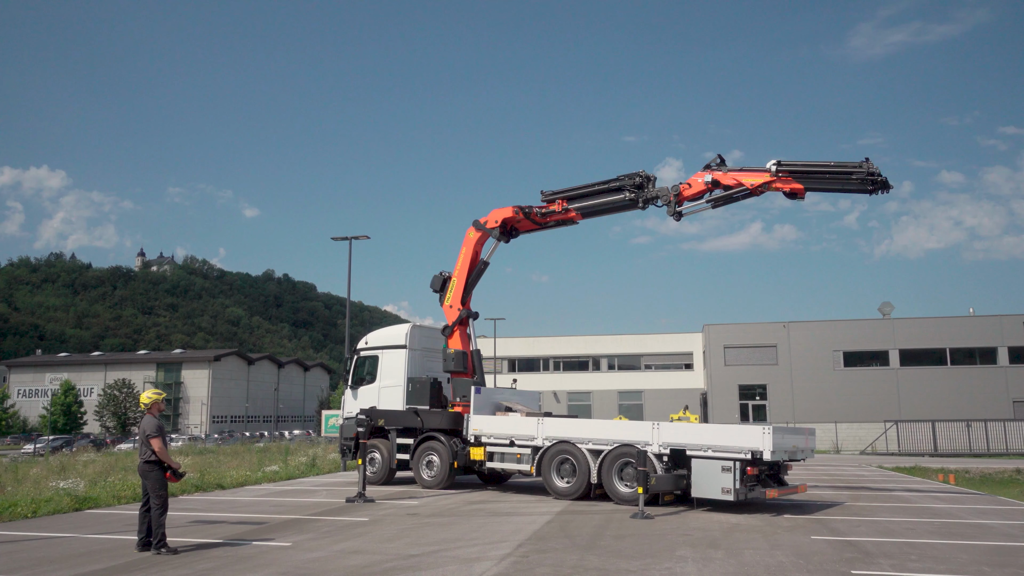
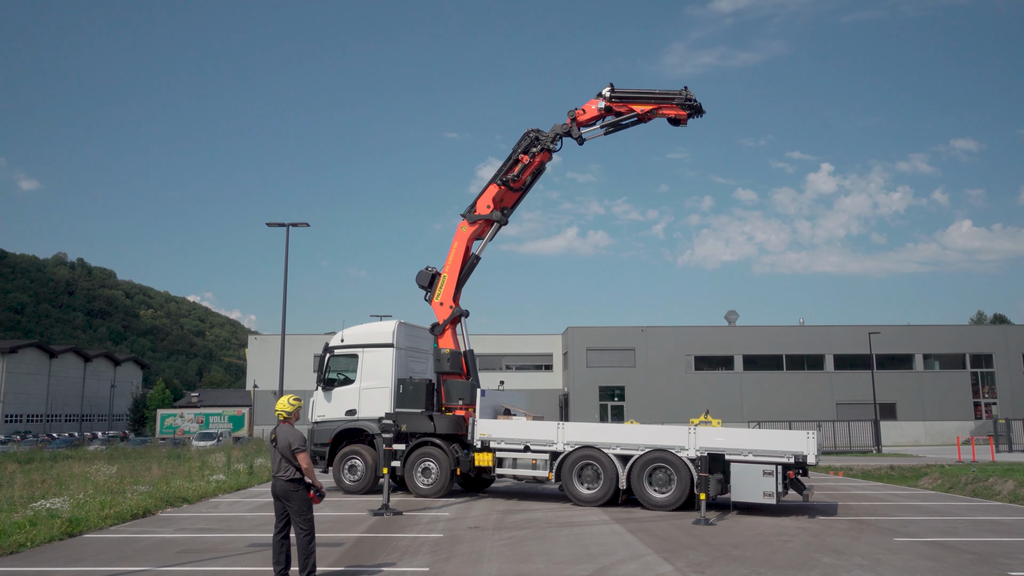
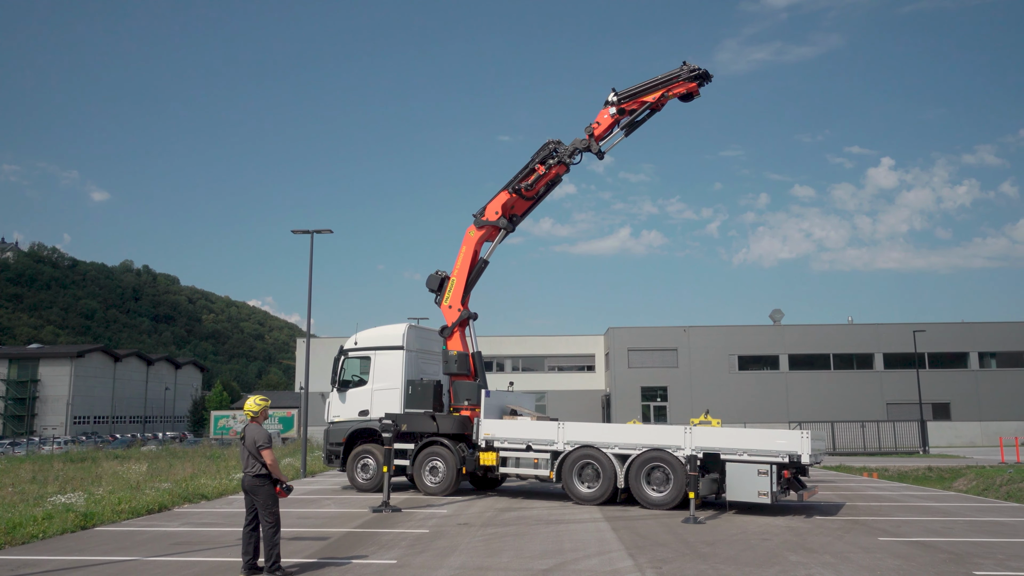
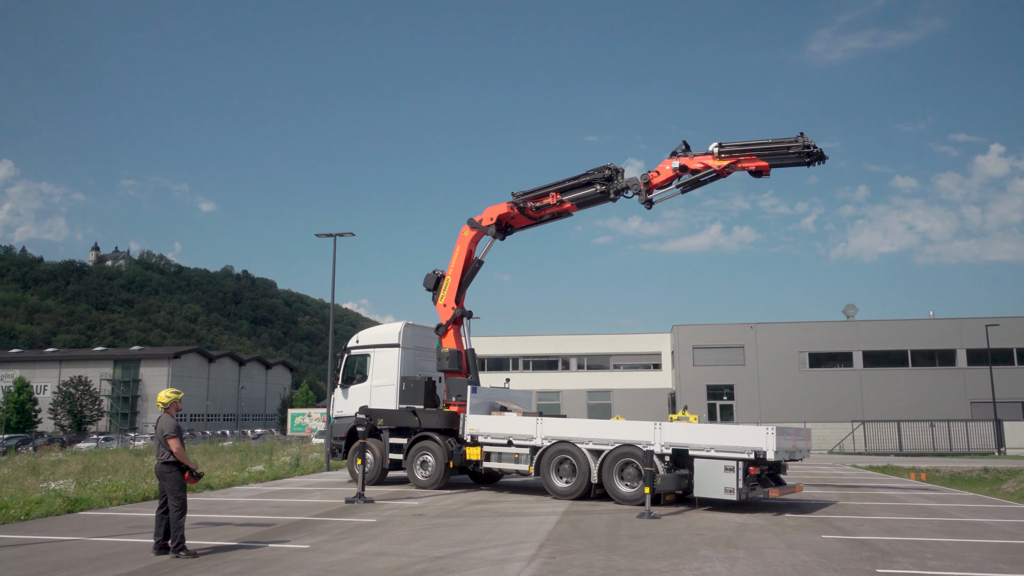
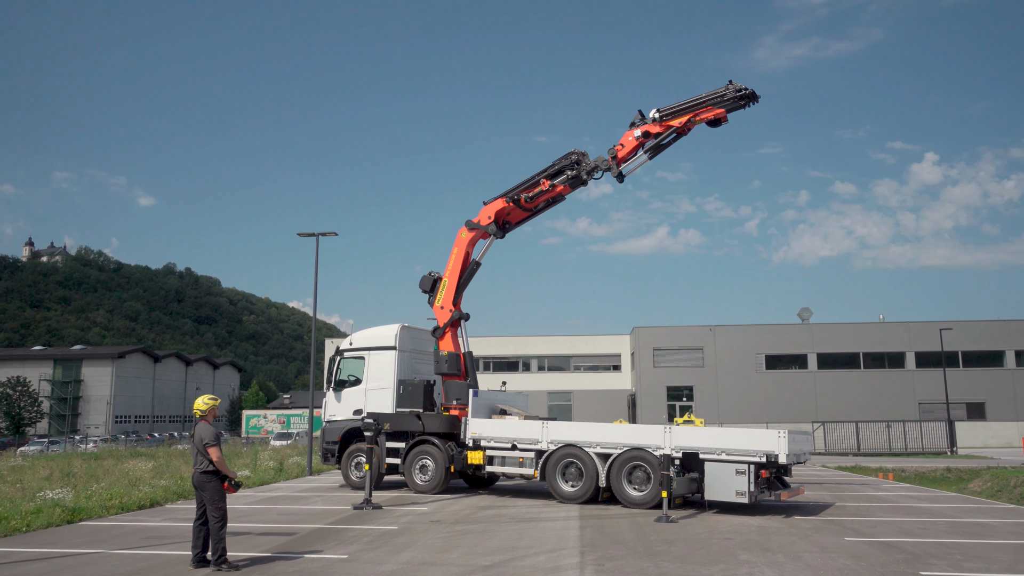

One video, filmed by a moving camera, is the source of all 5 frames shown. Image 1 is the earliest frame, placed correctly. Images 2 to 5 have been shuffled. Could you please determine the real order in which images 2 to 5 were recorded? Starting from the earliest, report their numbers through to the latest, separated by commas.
4, 5, 3, 2
